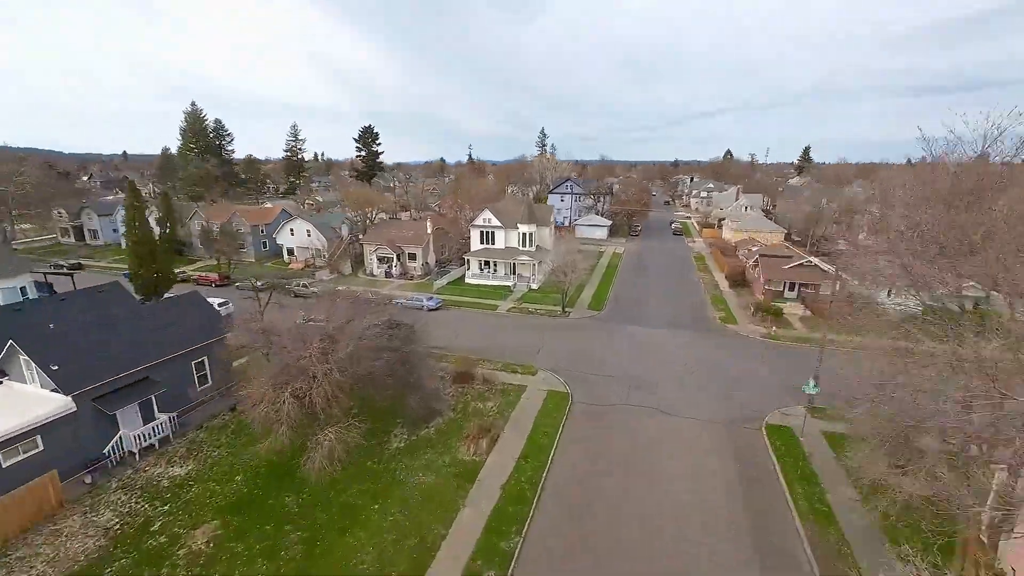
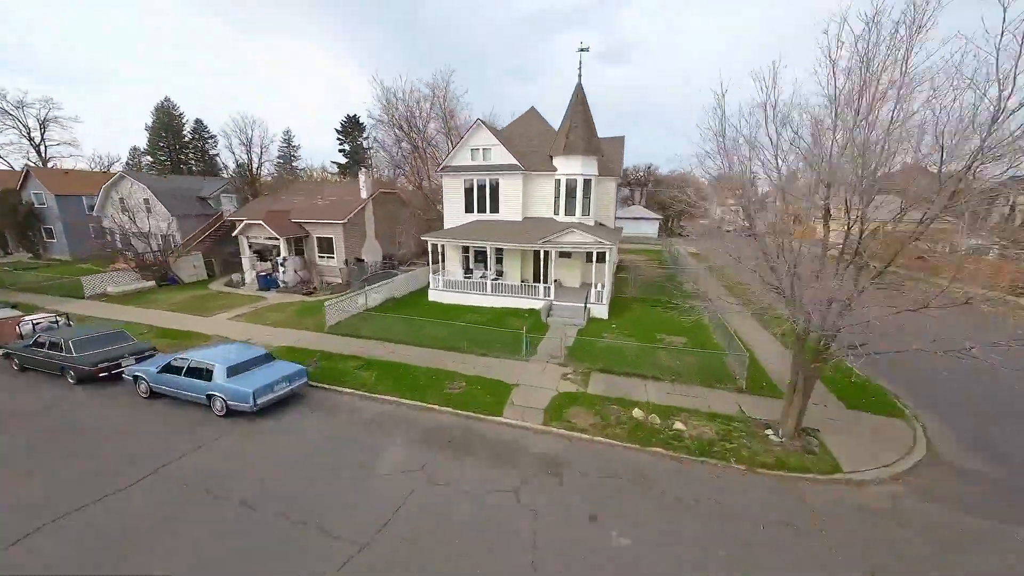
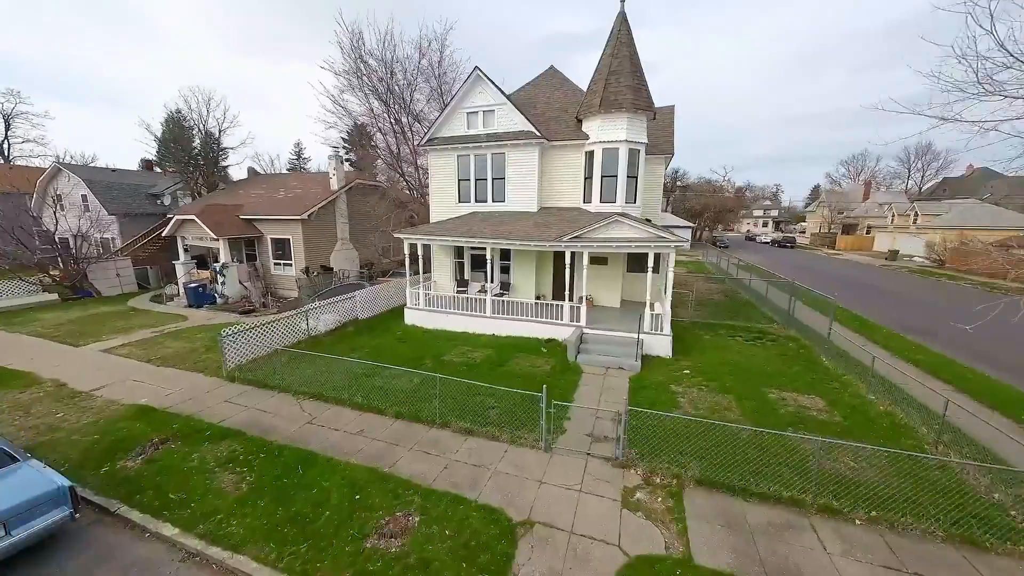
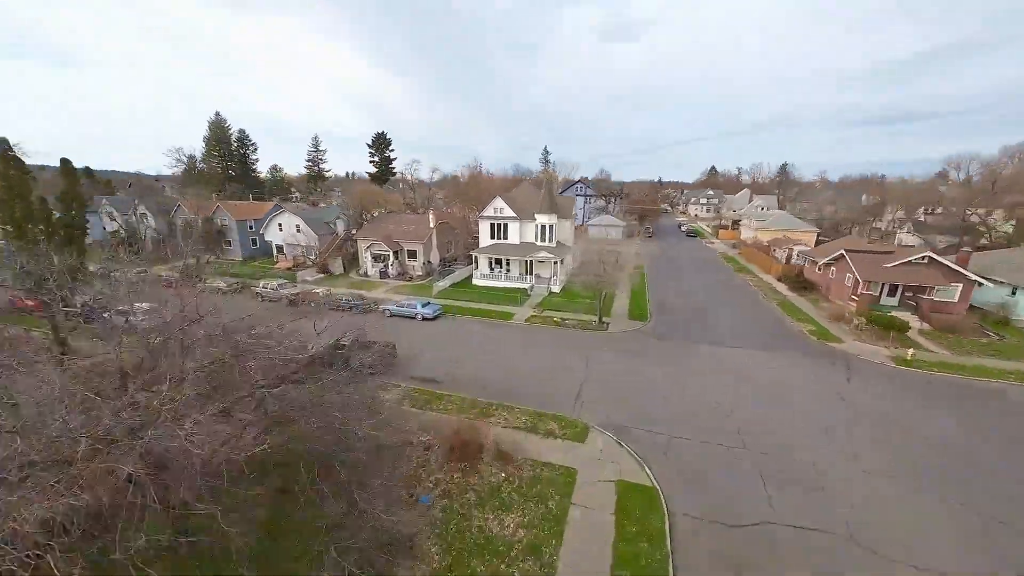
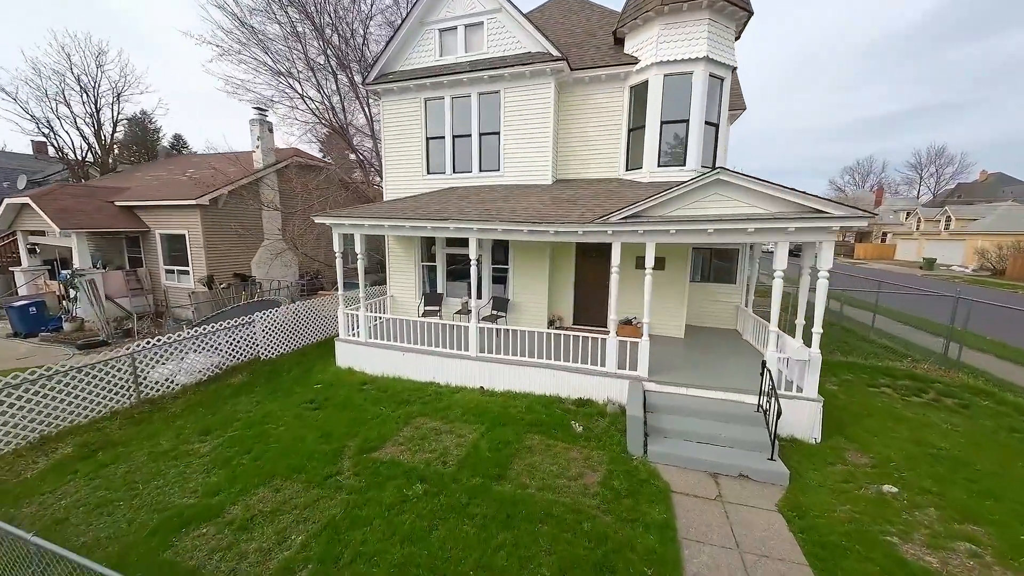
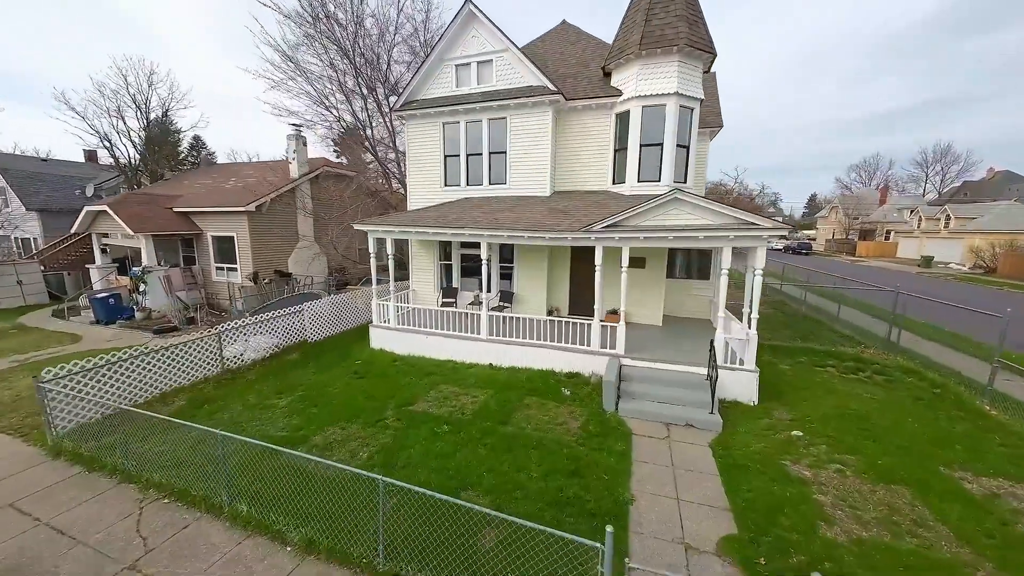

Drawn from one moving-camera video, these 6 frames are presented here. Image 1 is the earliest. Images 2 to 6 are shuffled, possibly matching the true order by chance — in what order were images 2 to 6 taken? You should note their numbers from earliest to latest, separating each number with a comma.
4, 2, 3, 6, 5
